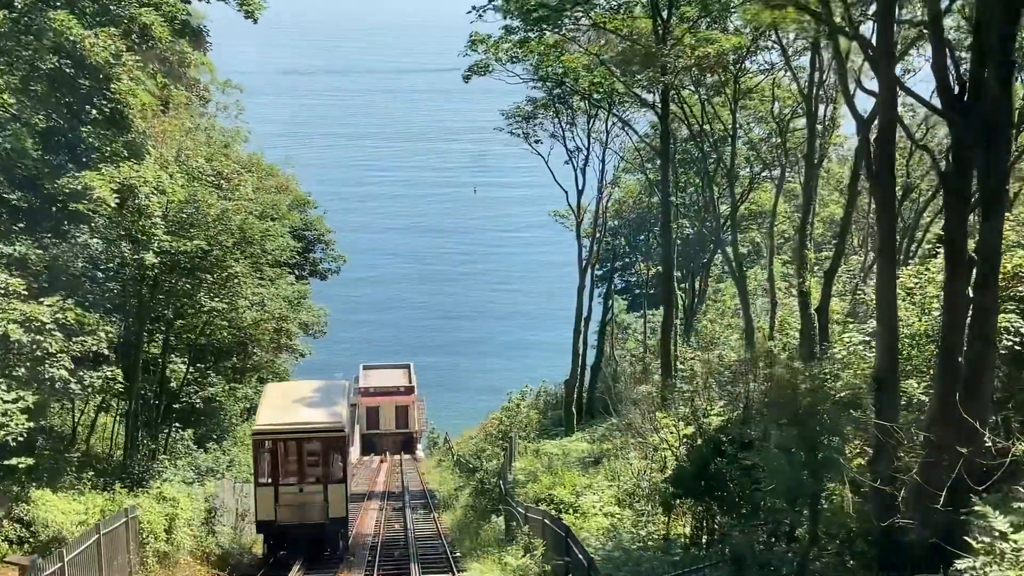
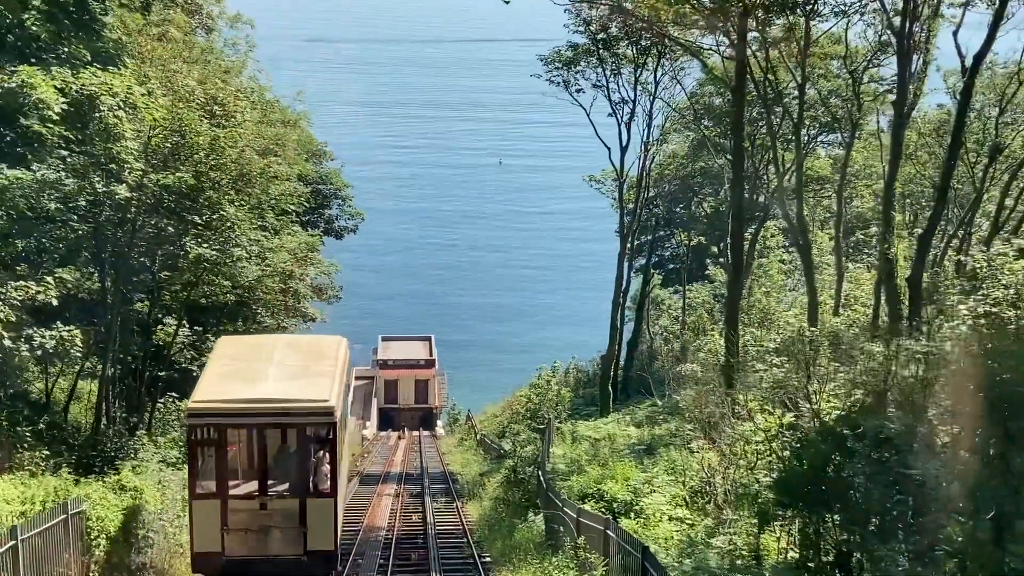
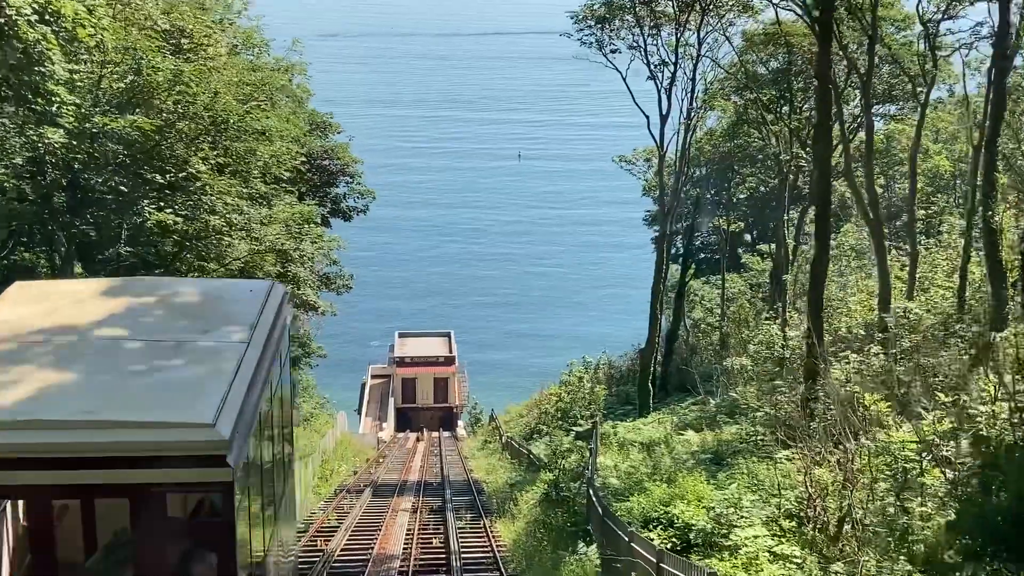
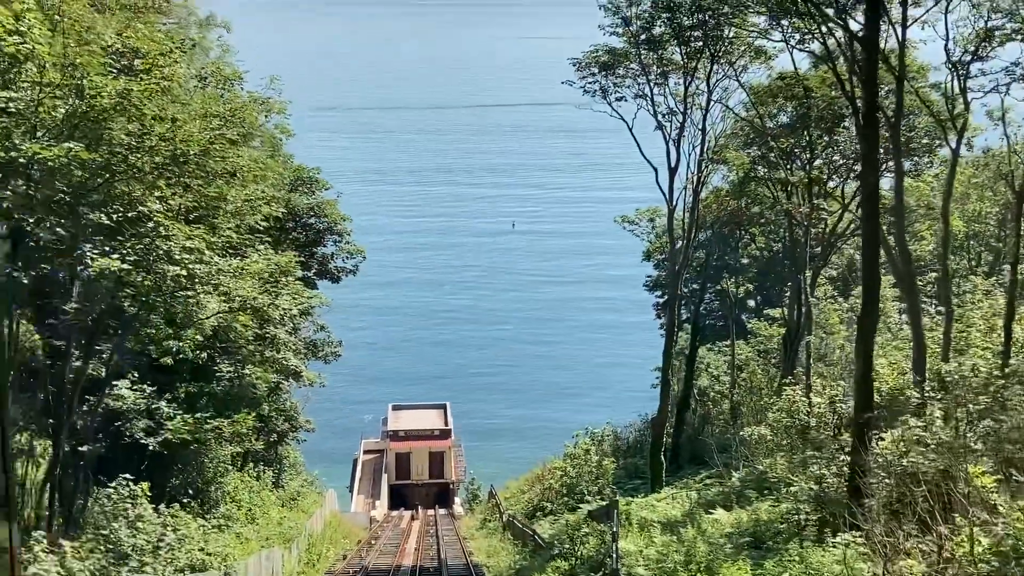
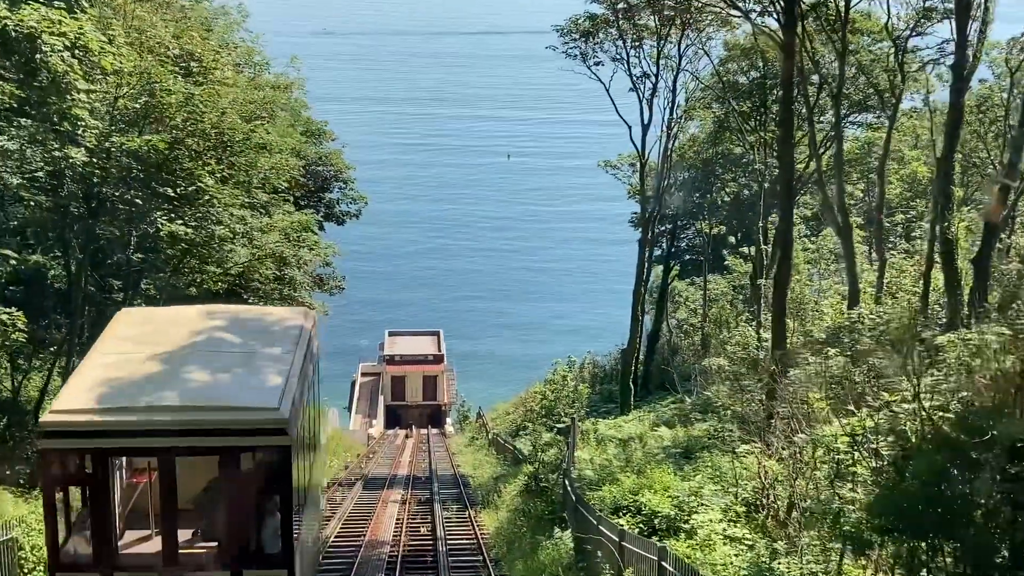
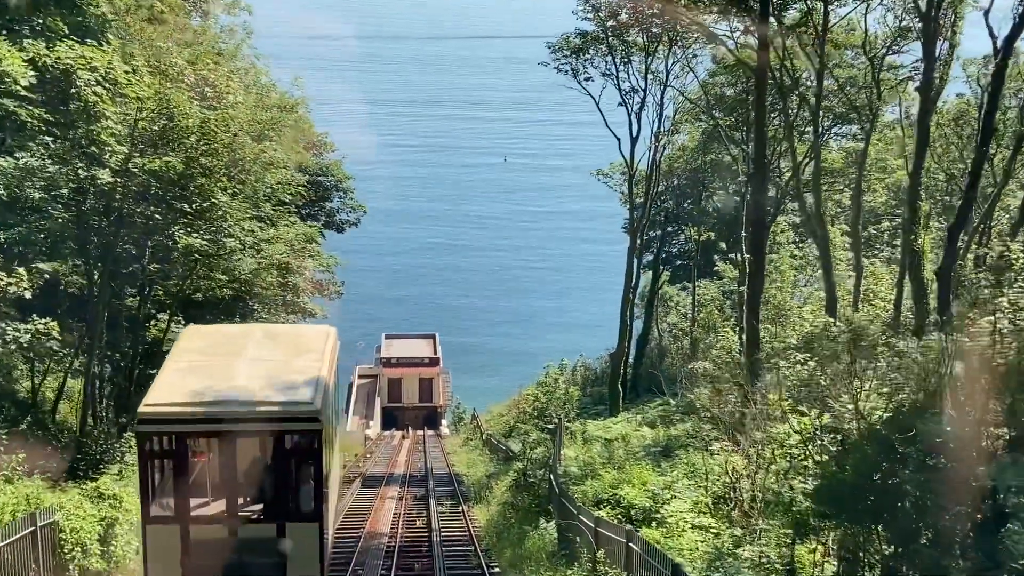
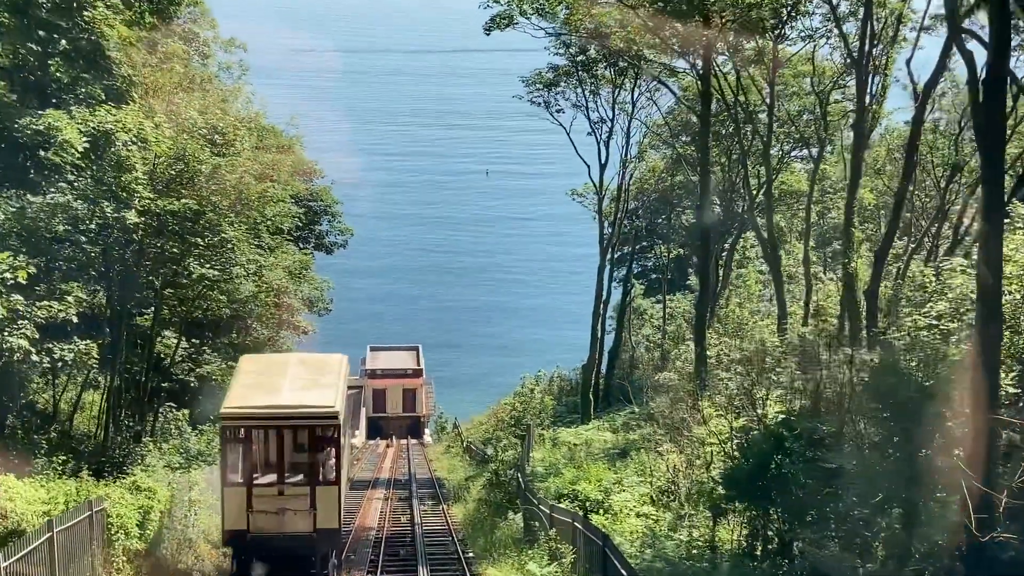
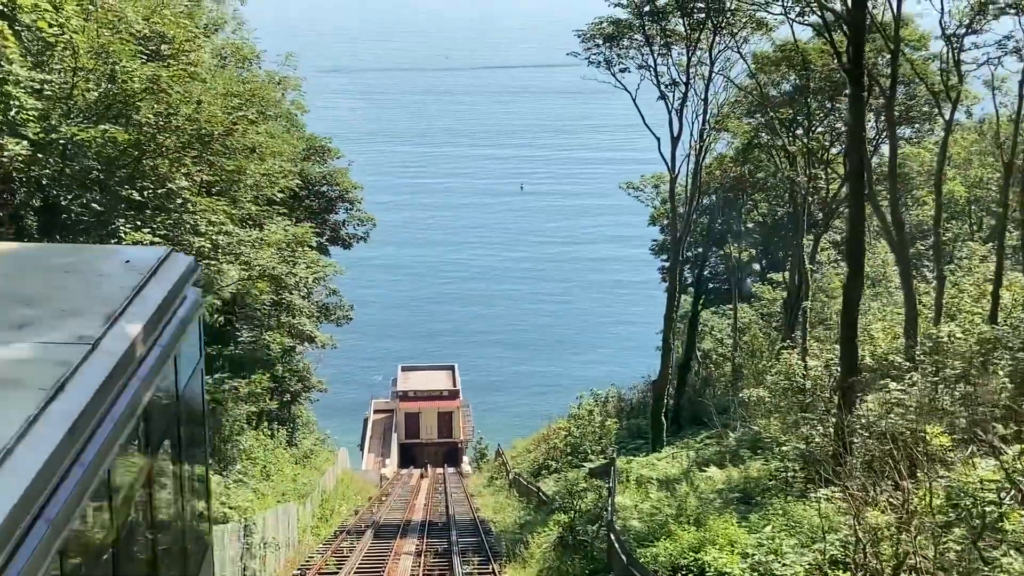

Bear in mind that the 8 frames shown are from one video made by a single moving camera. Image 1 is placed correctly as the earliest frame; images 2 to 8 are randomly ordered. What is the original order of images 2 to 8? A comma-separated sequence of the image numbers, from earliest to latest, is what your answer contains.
7, 2, 6, 5, 3, 8, 4
